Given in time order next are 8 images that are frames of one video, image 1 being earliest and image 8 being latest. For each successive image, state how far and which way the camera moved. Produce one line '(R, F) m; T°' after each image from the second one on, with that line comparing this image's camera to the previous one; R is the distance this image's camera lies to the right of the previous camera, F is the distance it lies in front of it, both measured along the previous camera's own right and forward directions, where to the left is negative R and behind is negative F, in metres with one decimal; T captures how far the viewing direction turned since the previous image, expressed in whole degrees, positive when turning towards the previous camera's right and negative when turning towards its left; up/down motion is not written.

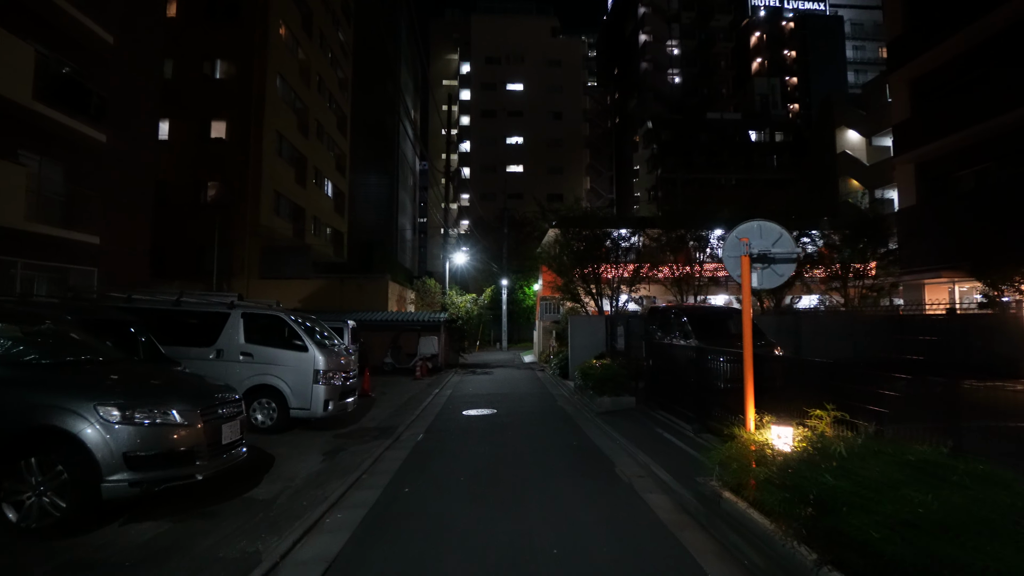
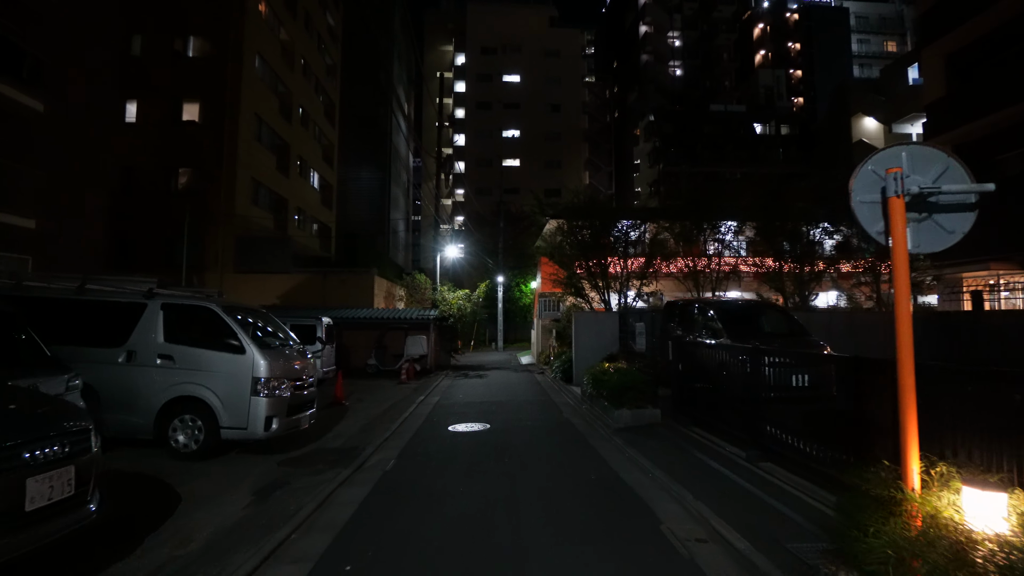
(0.0, +1.8) m; 0°
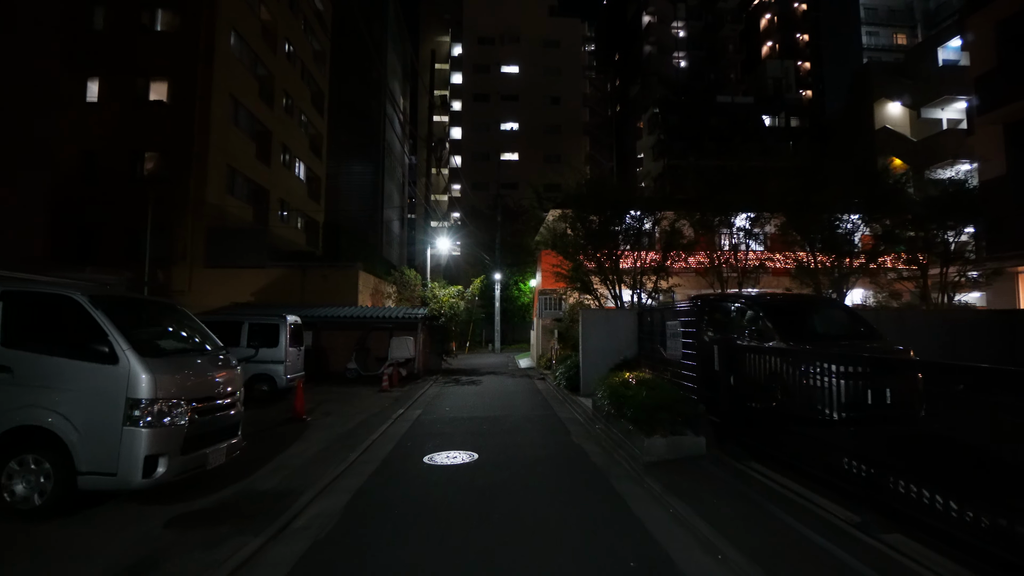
(0.0, +1.9) m; 0°
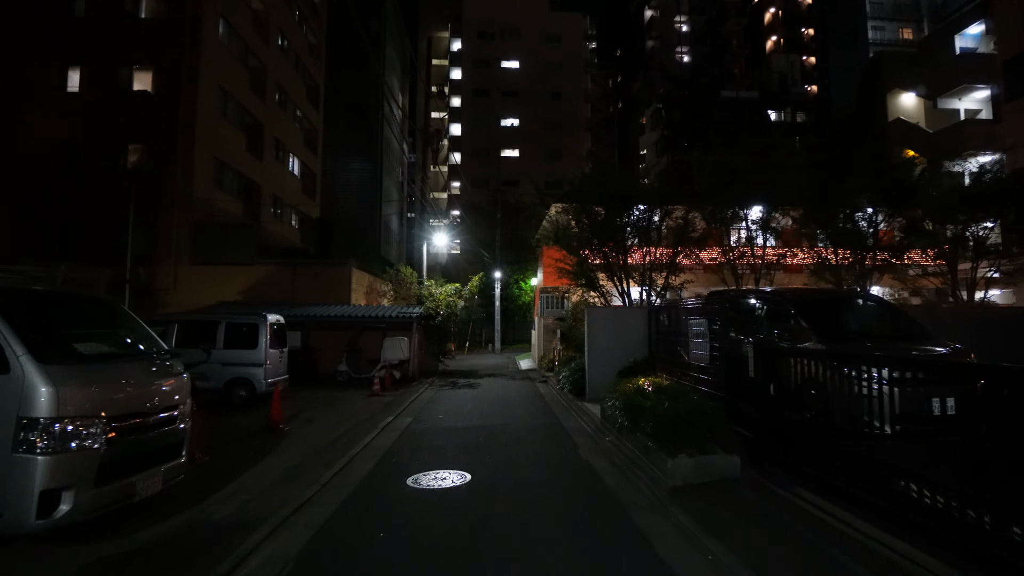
(0.0, +0.9) m; 0°
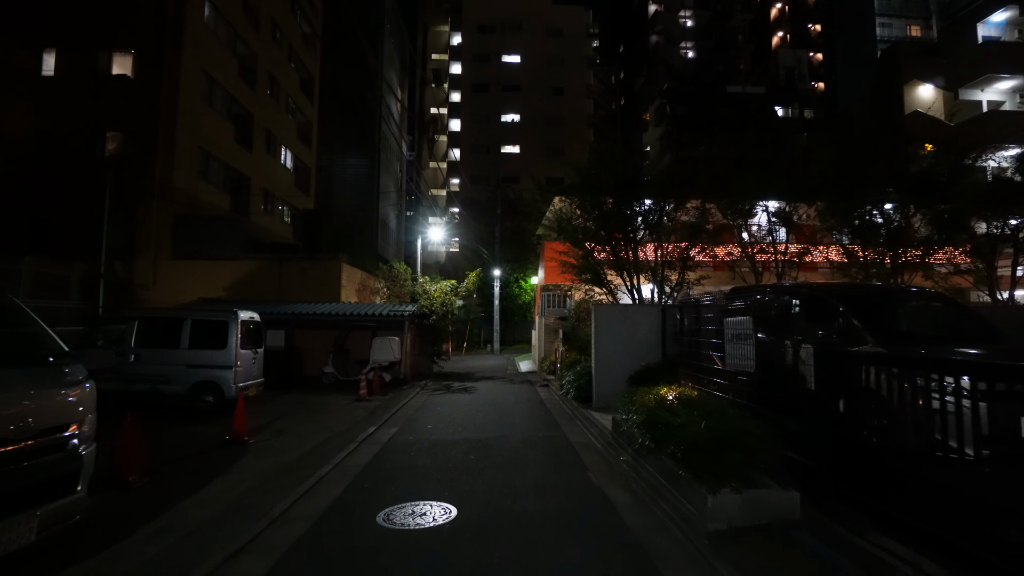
(0.0, +1.1) m; 0°
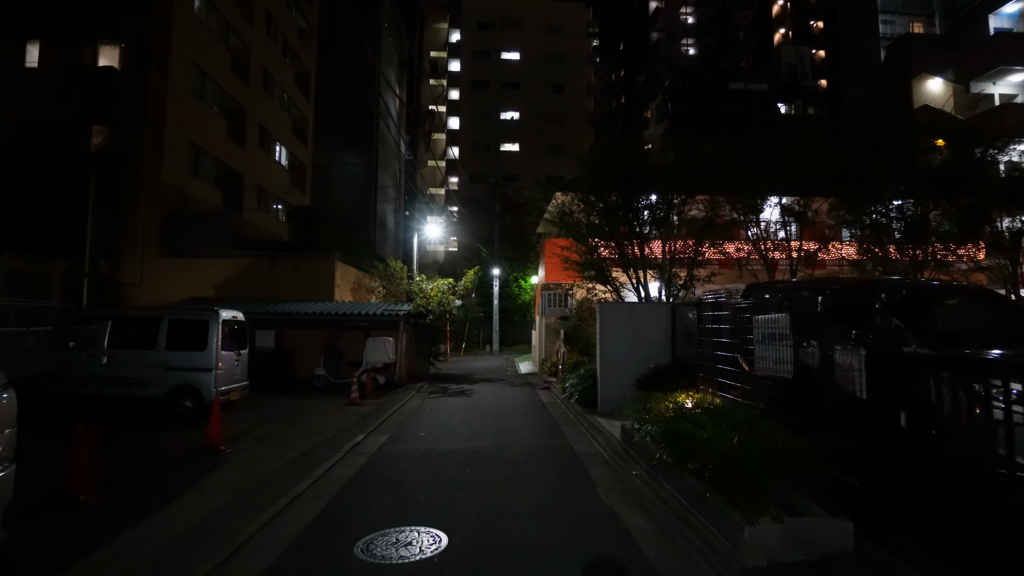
(0.0, +0.6) m; 0°
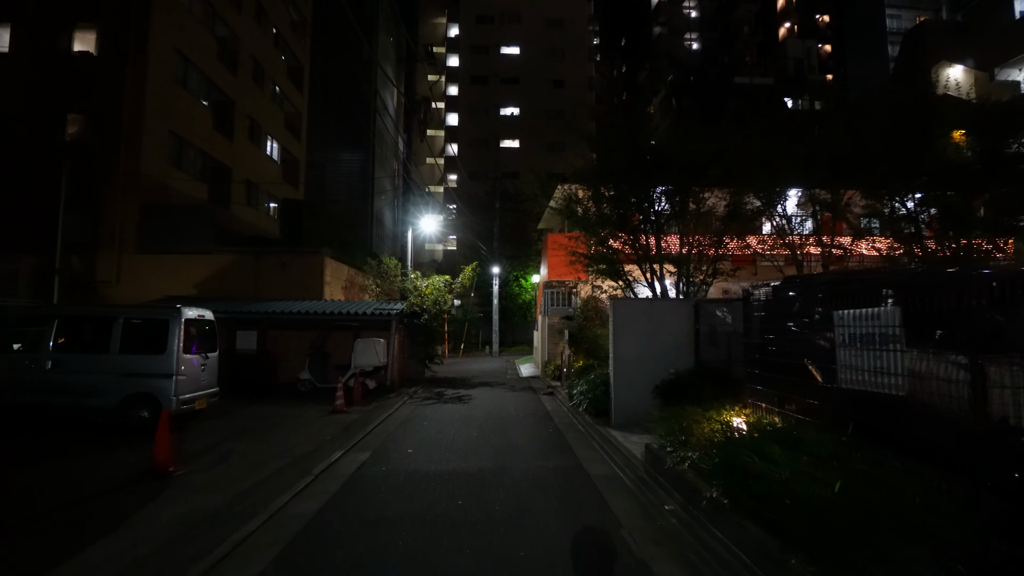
(0.0, +1.0) m; 0°
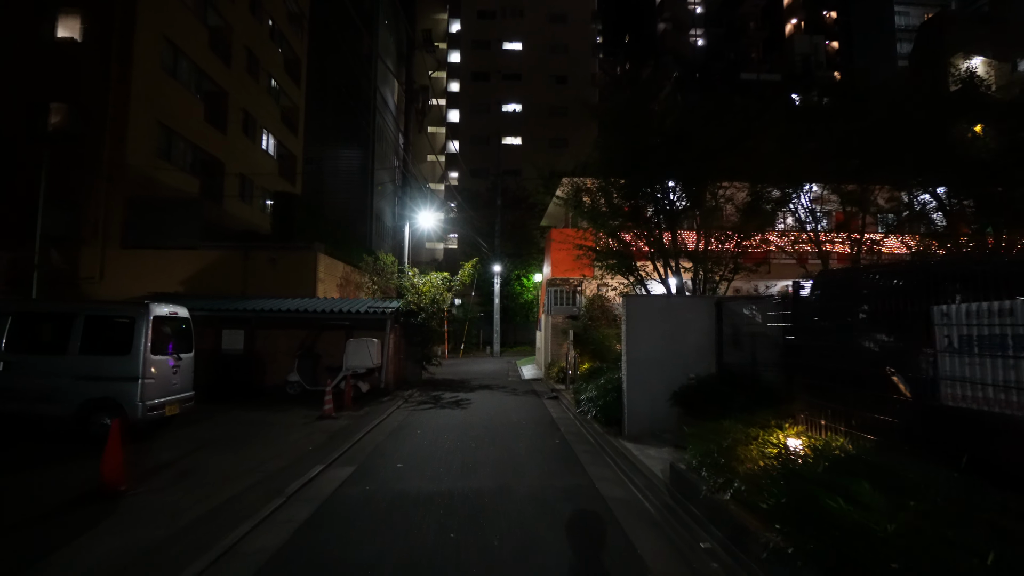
(0.0, +0.7) m; 0°
